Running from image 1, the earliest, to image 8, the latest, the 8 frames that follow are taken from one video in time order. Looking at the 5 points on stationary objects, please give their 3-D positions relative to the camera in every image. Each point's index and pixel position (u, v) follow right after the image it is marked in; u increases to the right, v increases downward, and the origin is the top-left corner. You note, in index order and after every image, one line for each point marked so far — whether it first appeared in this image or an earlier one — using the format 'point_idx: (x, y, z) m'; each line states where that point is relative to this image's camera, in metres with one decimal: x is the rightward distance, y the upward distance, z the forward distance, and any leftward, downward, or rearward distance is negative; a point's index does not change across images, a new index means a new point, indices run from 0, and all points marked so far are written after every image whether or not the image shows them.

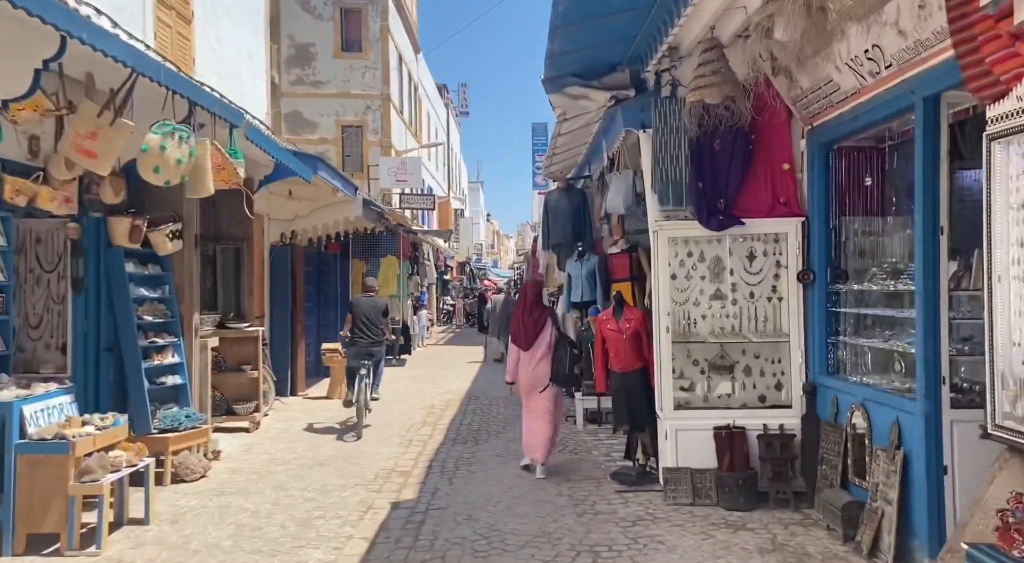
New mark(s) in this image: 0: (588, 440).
0: (+0.7, -1.5, +8.3) m
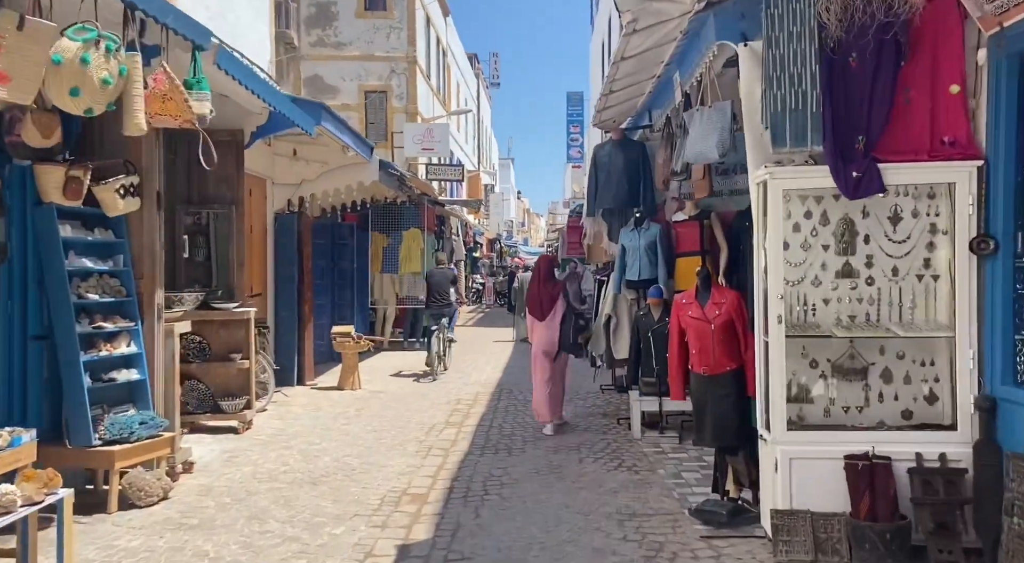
0: (+1.0, -1.3, +6.7) m
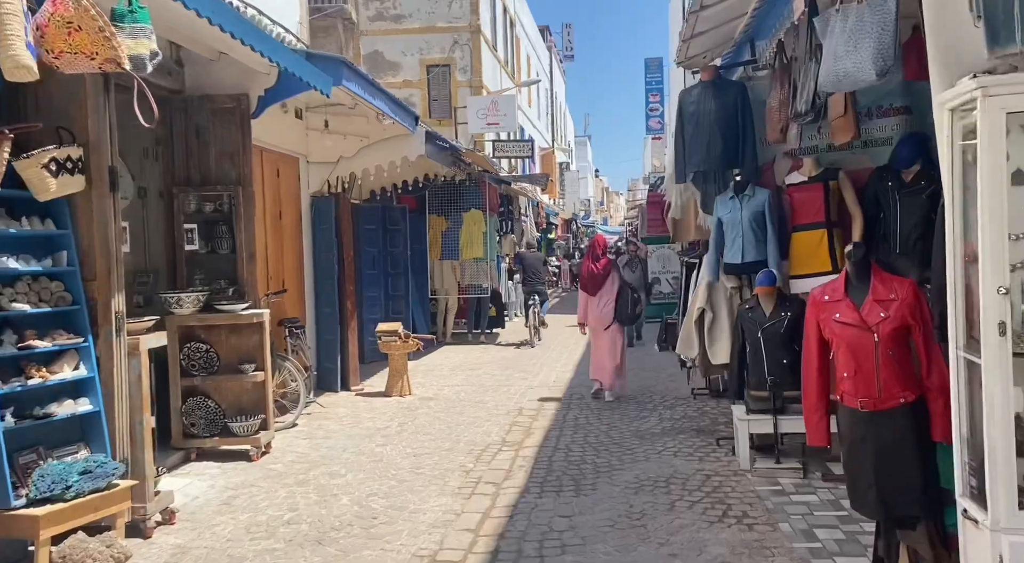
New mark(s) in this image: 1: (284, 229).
0: (+1.4, -1.2, +5.0) m
1: (-2.2, +0.5, +8.6) m
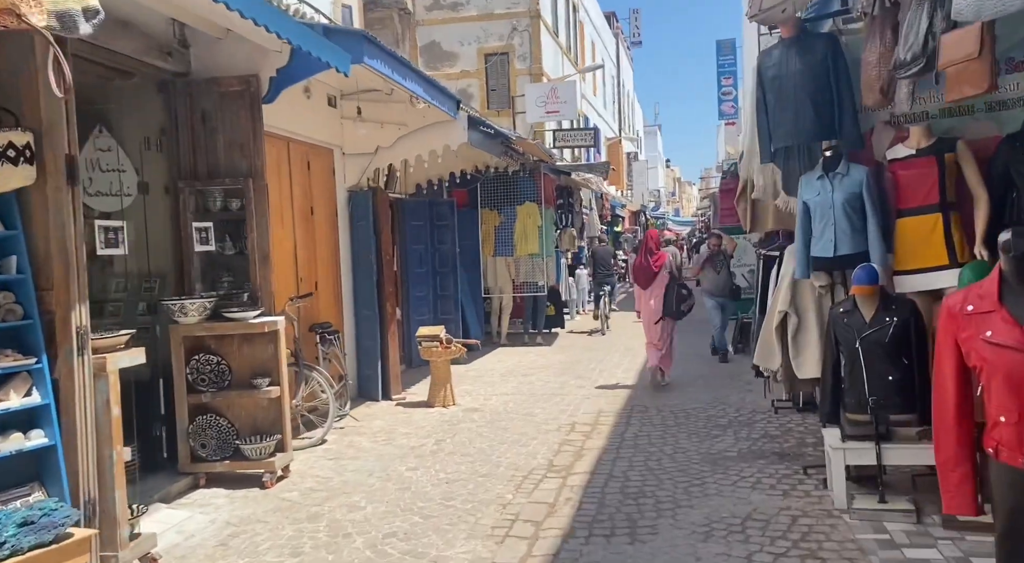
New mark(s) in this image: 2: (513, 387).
0: (+1.6, -1.2, +4.0) m
1: (-1.7, +0.5, +7.9) m
2: (0.0, -1.0, +8.6) m
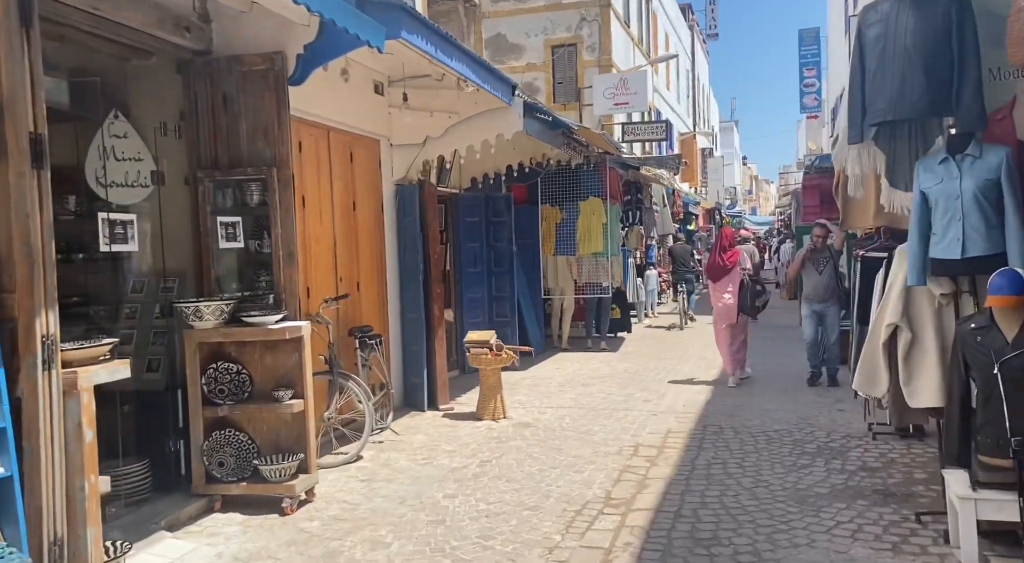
0: (+1.8, -1.2, +3.1) m
1: (-1.2, +0.5, +7.3) m
2: (+0.5, -1.0, +7.8) m
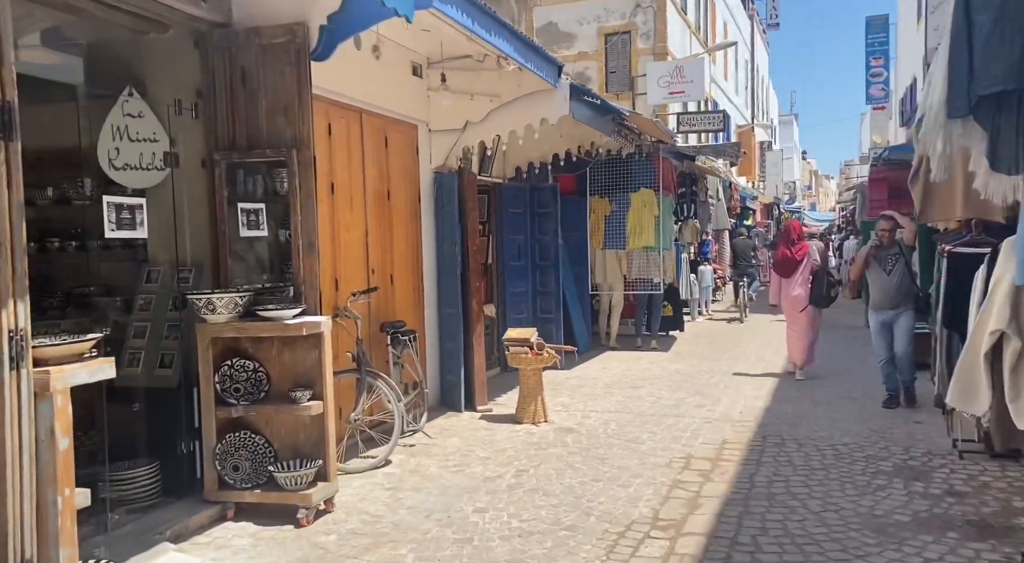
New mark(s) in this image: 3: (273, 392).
0: (+1.8, -1.2, +2.5) m
1: (-0.9, +0.5, +6.8) m
2: (+0.9, -1.0, +7.3) m
3: (-1.4, -0.6, +5.0) m
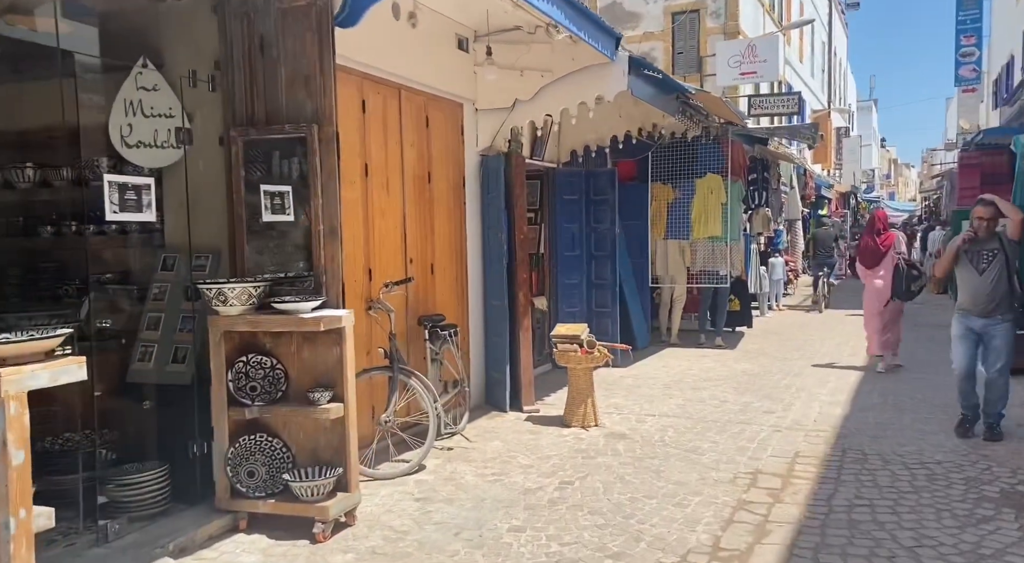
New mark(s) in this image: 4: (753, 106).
0: (+1.8, -1.2, +1.8) m
1: (-0.5, +0.6, +6.3) m
2: (+1.2, -0.9, +6.6) m
3: (-1.1, -0.6, +4.6) m
4: (+4.0, +2.9, +14.8) m
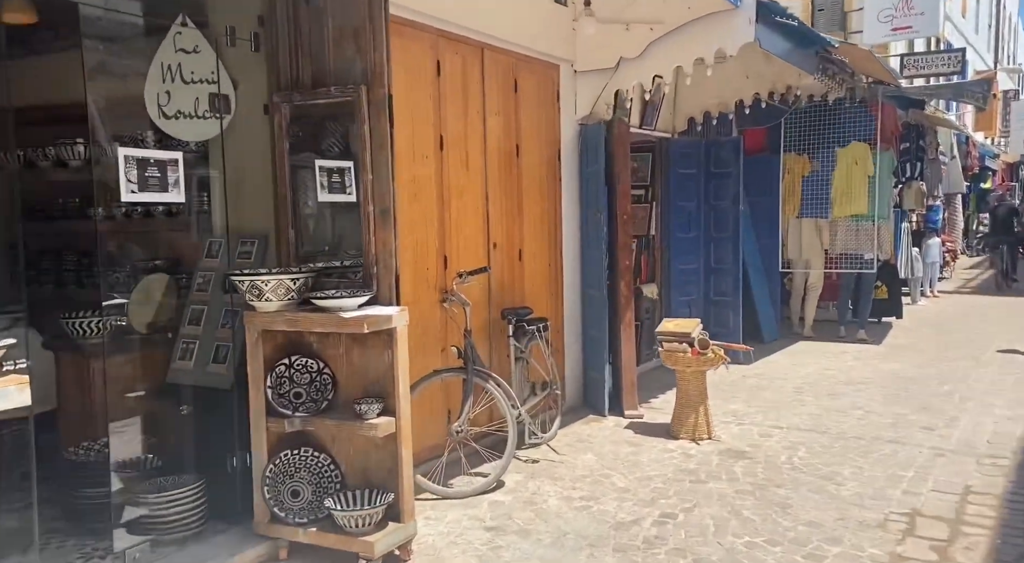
0: (+1.8, -1.3, +0.8) m
1: (+0.1, +0.7, +5.5) m
2: (+1.9, -0.9, +5.6) m
3: (-0.8, -0.5, +3.9) m
4: (+5.9, +3.2, +13.2) m
